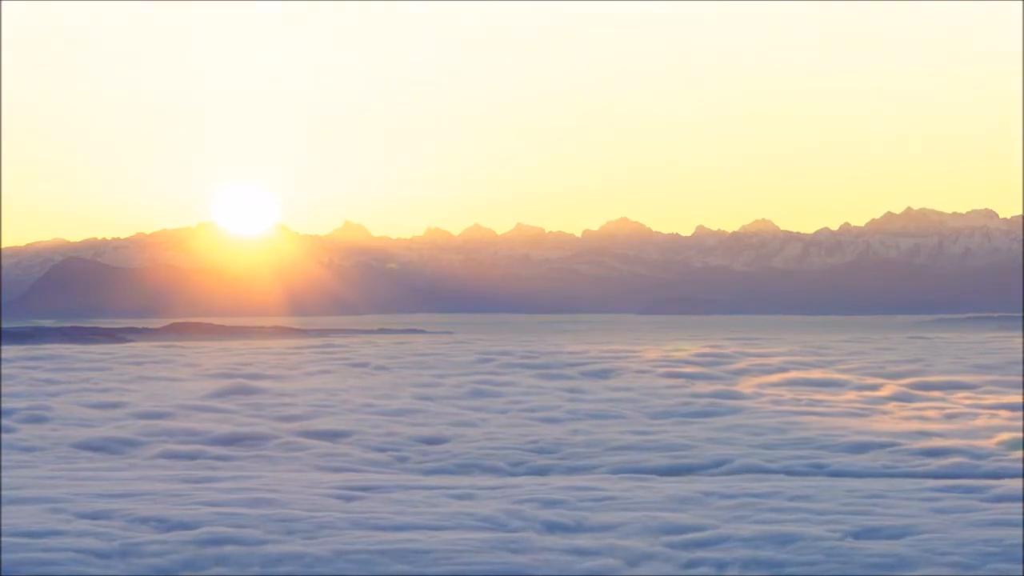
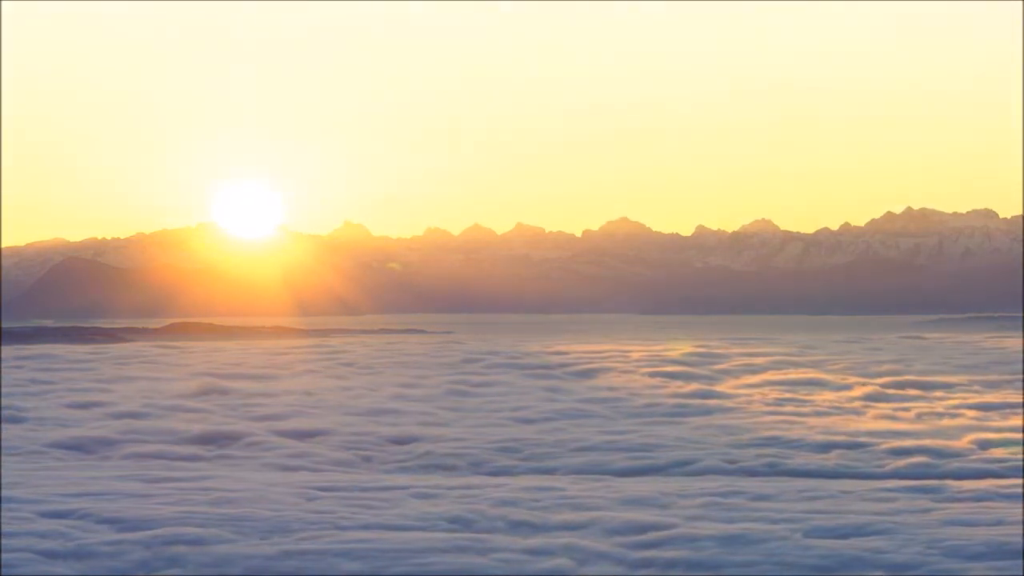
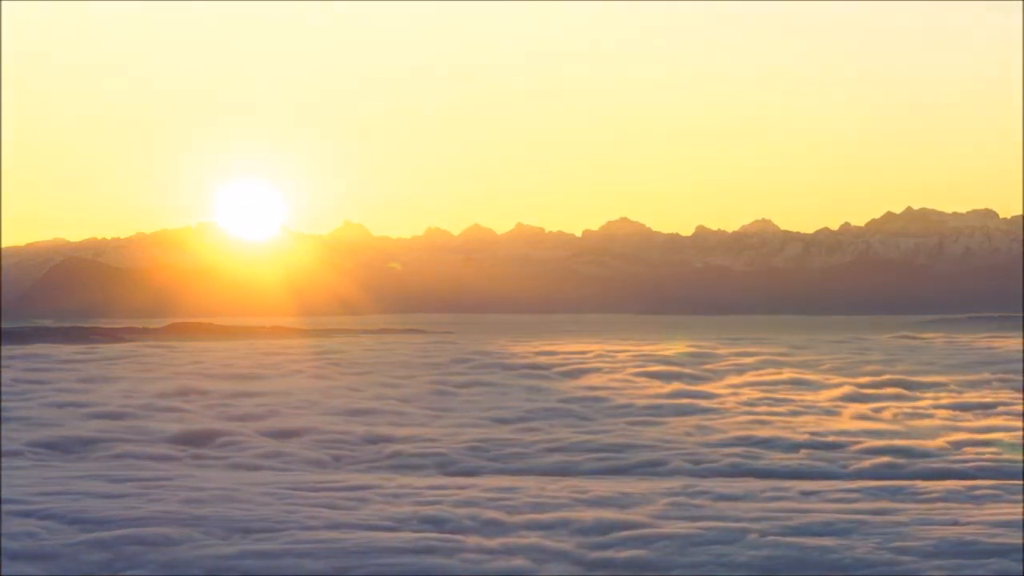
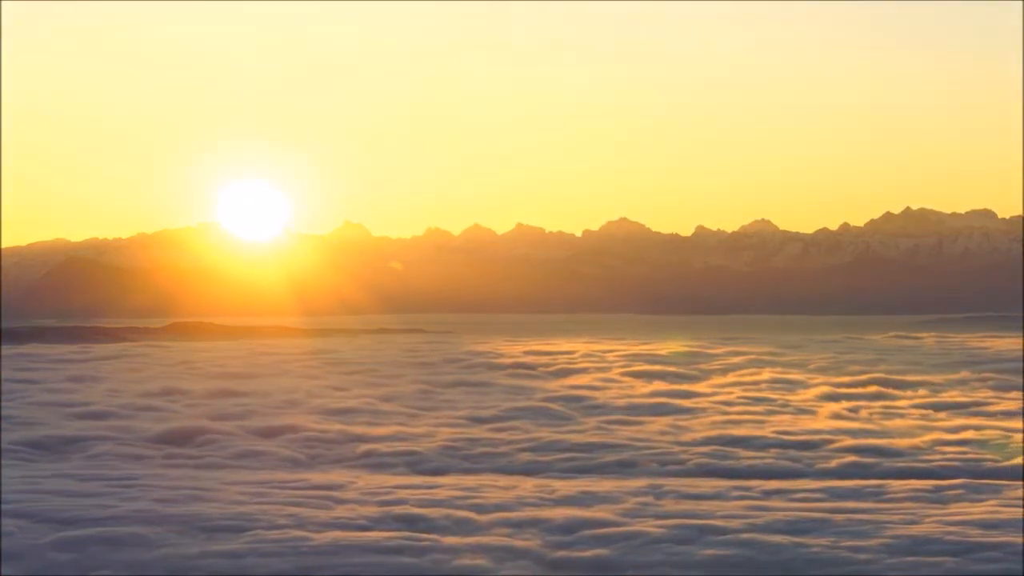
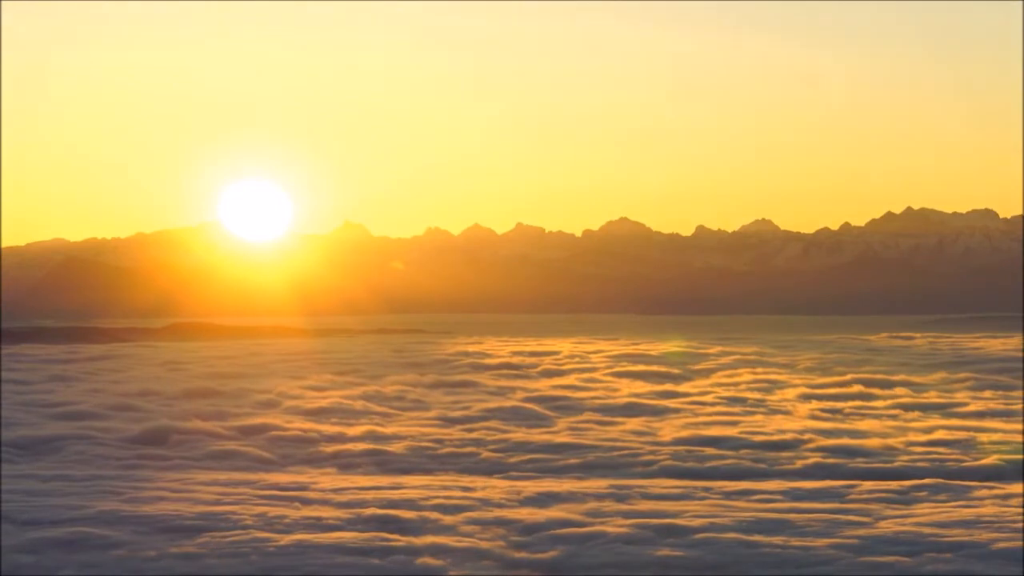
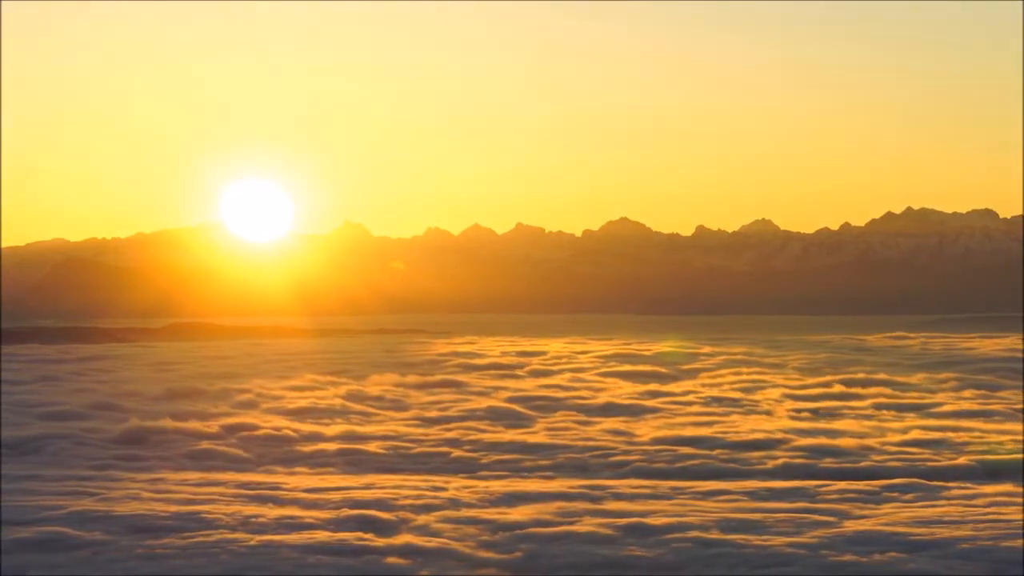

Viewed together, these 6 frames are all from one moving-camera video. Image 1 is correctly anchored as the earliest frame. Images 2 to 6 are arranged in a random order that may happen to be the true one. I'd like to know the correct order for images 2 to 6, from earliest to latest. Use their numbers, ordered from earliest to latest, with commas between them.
2, 3, 4, 5, 6
